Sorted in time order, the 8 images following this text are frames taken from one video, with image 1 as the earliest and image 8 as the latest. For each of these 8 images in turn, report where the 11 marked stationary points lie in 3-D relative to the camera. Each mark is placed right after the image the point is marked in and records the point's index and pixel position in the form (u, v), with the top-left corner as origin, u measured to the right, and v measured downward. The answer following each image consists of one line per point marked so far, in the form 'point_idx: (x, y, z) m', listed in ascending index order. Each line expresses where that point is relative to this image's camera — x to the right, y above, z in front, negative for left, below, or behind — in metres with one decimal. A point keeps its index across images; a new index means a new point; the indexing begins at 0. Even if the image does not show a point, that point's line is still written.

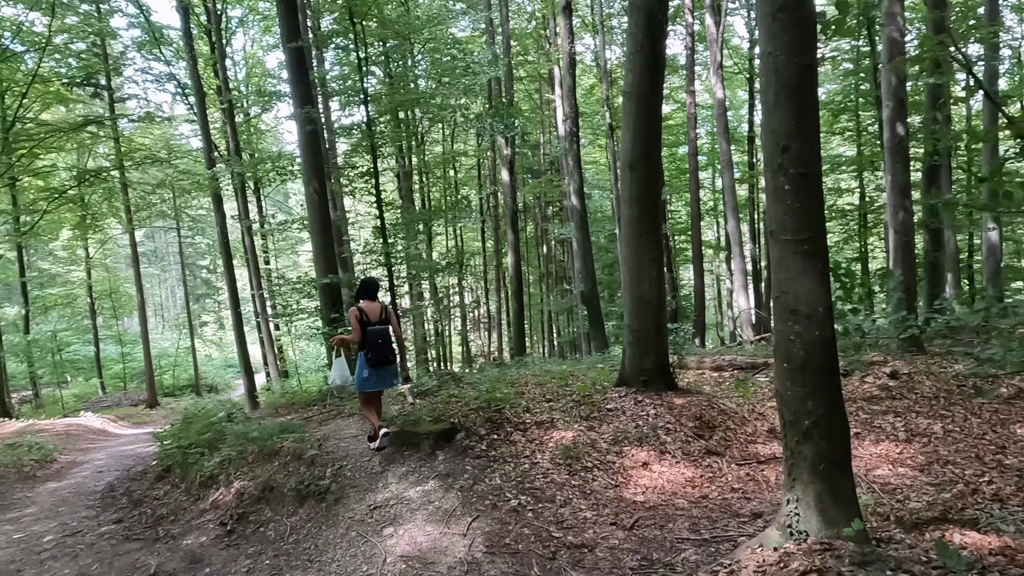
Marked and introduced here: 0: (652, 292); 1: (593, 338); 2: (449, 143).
0: (+0.9, 0.0, +5.1) m
1: (+1.4, -0.9, +13.1) m
2: (-1.6, +3.6, +19.0) m
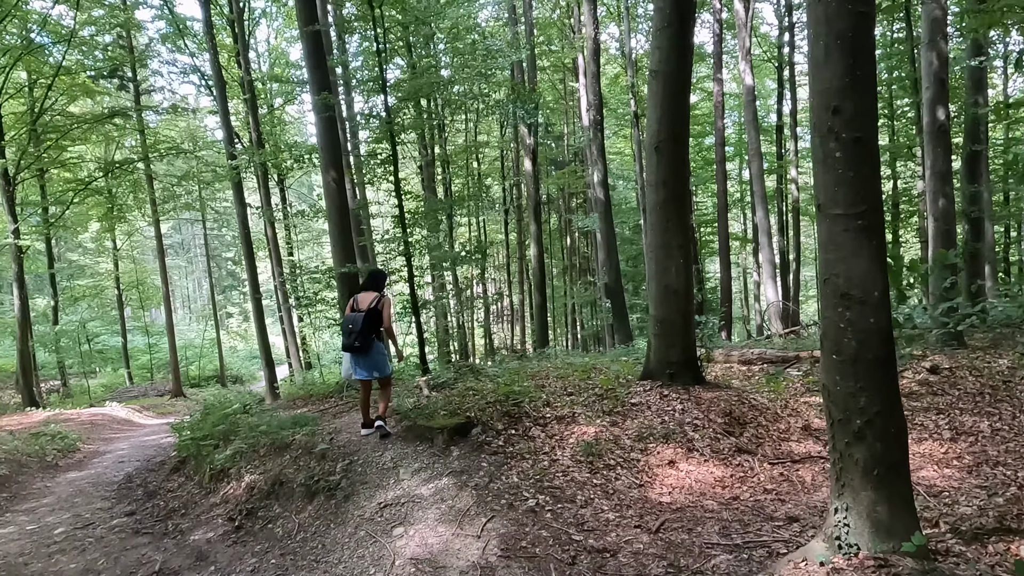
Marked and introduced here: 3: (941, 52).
0: (+1.1, 0.0, +4.9) m
1: (+1.8, -0.7, +12.8) m
2: (-1.0, +3.8, +18.8) m
3: (+4.0, +2.2, +7.1) m
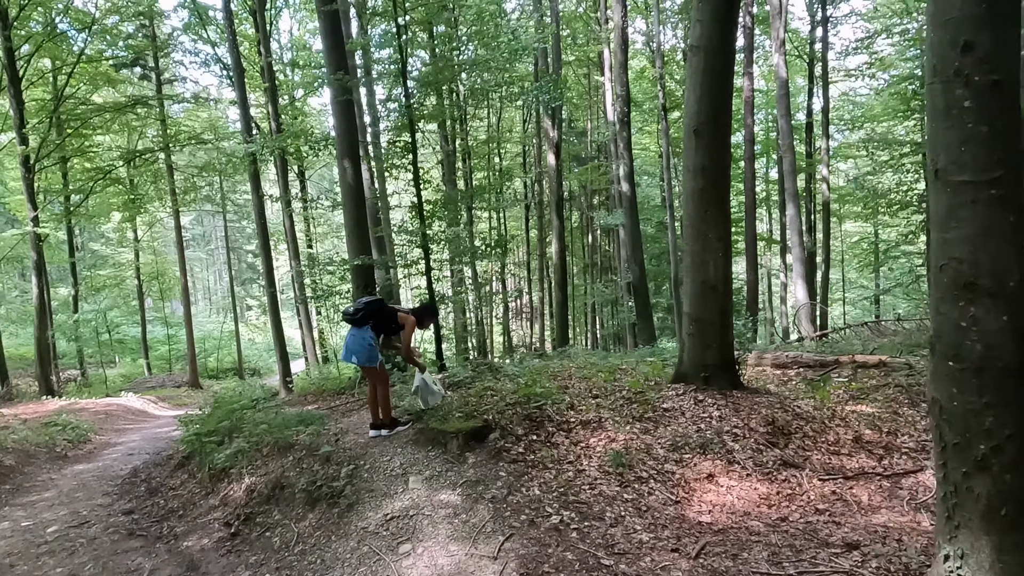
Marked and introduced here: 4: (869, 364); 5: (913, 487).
0: (+1.2, +0.1, +4.5) m
1: (+2.1, -0.7, +12.4) m
2: (-0.4, +3.8, +18.4) m
3: (+4.2, +2.2, +6.6) m
4: (+2.9, -0.6, +6.3) m
5: (+1.8, -0.9, +3.5) m
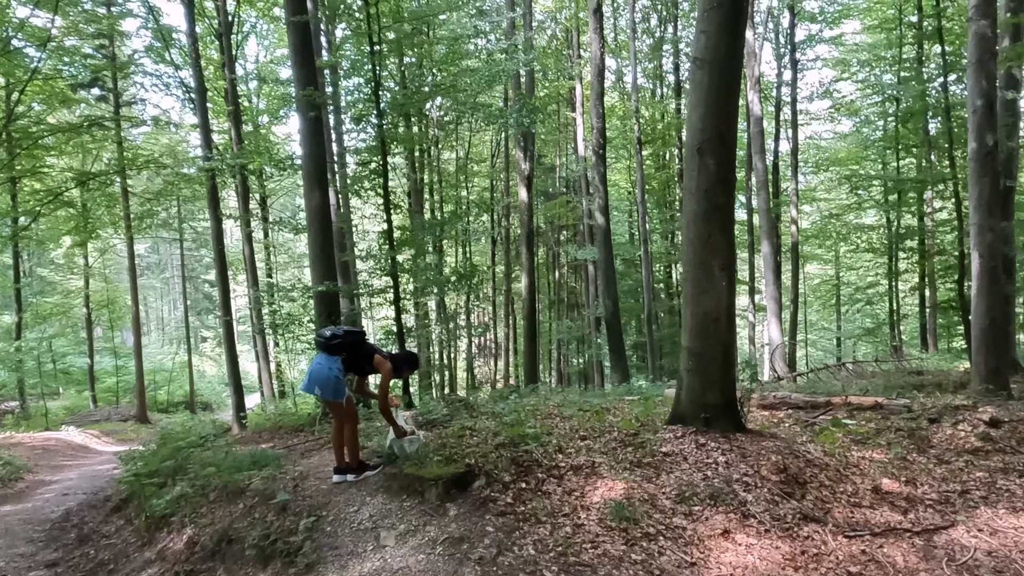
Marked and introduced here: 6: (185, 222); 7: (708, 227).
0: (+1.1, -0.1, +4.1) m
1: (+1.6, -1.3, +12.1) m
2: (-1.2, +3.0, +18.1) m
3: (+4.1, +1.8, +6.5) m
4: (+2.7, -0.9, +5.9) m
5: (+1.8, -1.1, +3.1) m
6: (-8.5, +1.7, +19.8) m
7: (+1.1, +0.3, +4.1) m
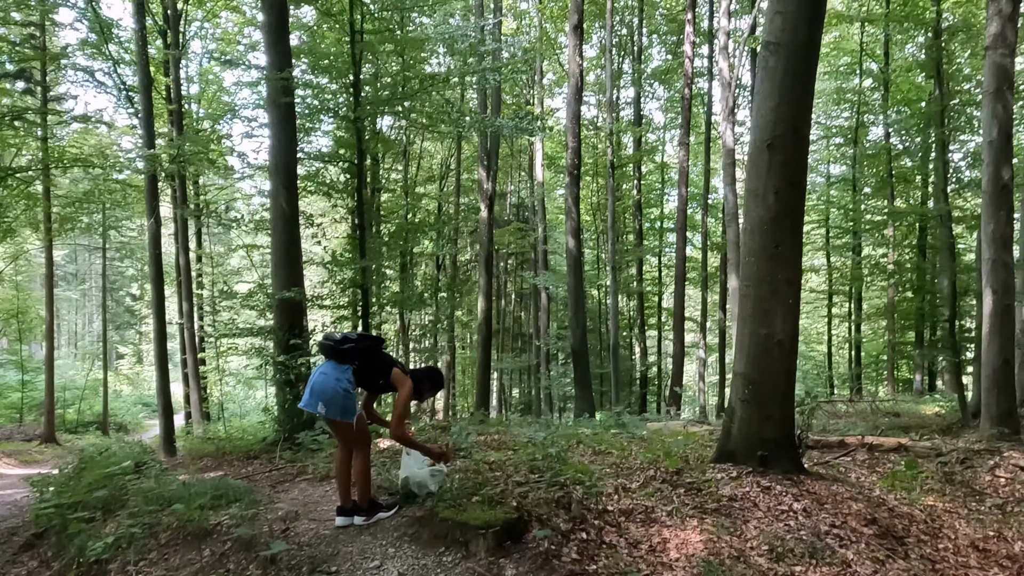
0: (+1.3, -0.2, +3.6) m
1: (+1.0, -1.7, +11.5) m
2: (-2.1, +2.5, +17.4) m
3: (+4.1, +1.5, +6.3) m
4: (+2.7, -1.2, +5.5) m
5: (+2.0, -1.1, +2.6) m
6: (-9.7, +1.5, +18.4) m
7: (+1.2, +0.2, +3.6) m
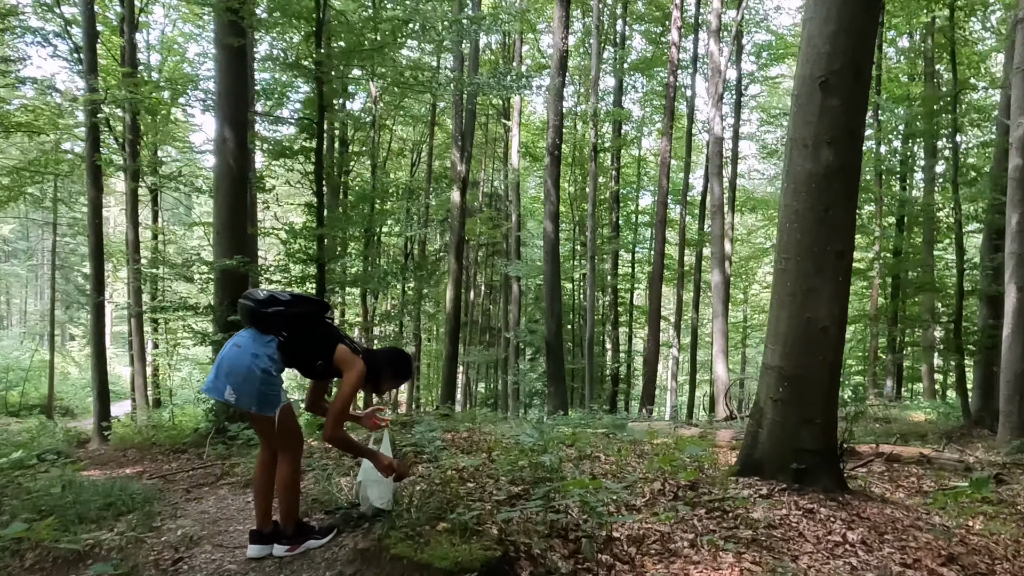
0: (+1.2, -0.1, +2.9) m
1: (+0.6, -1.5, +10.8) m
2: (-2.7, +2.8, +16.6) m
3: (+4.0, +1.5, +5.7) m
4: (+2.5, -1.1, +4.9) m
5: (+1.9, -1.1, +2.0) m
6: (-10.3, +2.0, +17.3) m
7: (+1.2, +0.3, +2.9) m
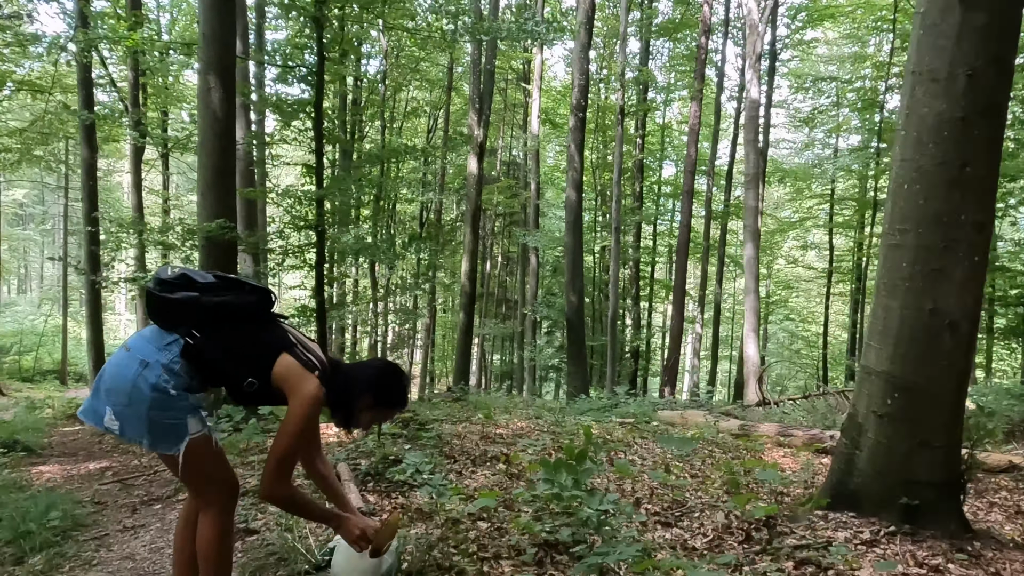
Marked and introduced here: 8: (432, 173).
0: (+1.3, 0.0, +2.2) m
1: (+0.8, -1.2, +10.1) m
2: (-2.2, +3.4, +15.8) m
3: (+4.1, +1.6, +4.9) m
4: (+2.6, -1.0, +4.2) m
5: (+2.0, -1.1, +1.3) m
6: (-9.9, +2.8, +16.7) m
7: (+1.3, +0.4, +2.1) m
8: (-1.3, +2.1, +13.5) m
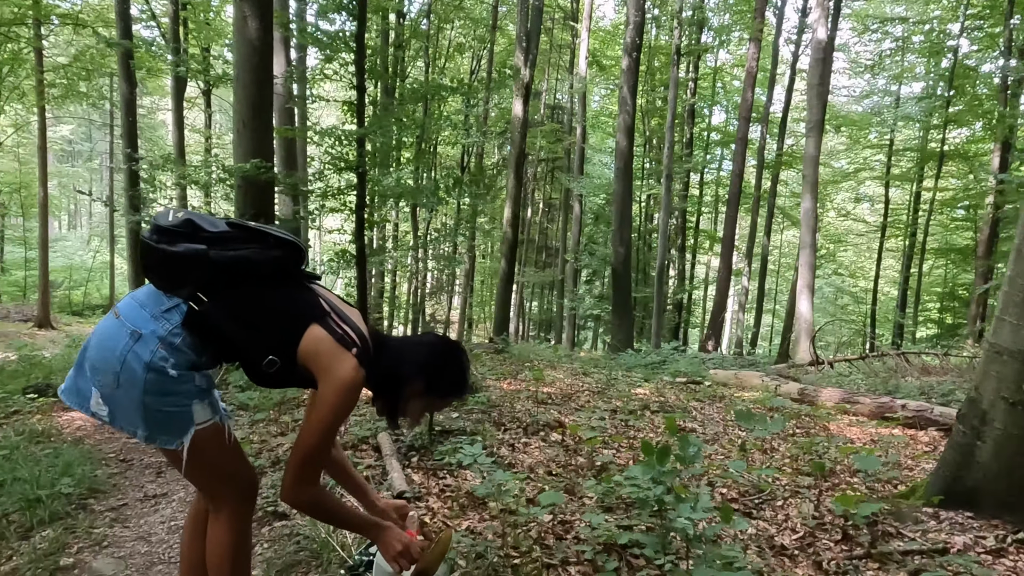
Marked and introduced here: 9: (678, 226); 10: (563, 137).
0: (+1.5, 0.0, +1.8) m
1: (+1.3, -0.5, +9.8) m
2: (-1.3, +4.5, +15.3) m
3: (+4.5, +1.8, +4.2) m
4: (+2.9, -0.8, +3.8) m
5: (+2.1, -1.1, +0.9) m
6: (-8.9, +4.2, +16.6) m
7: (+1.4, +0.5, +1.7) m
8: (-0.5, +3.0, +13.1) m
9: (+4.1, +1.5, +18.7) m
10: (+1.2, +3.4, +17.3) m
